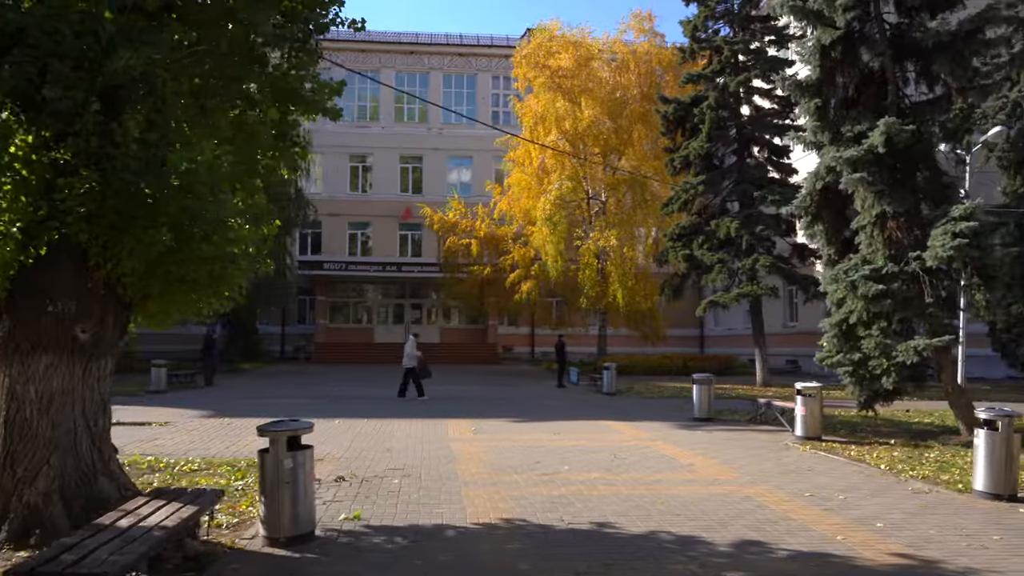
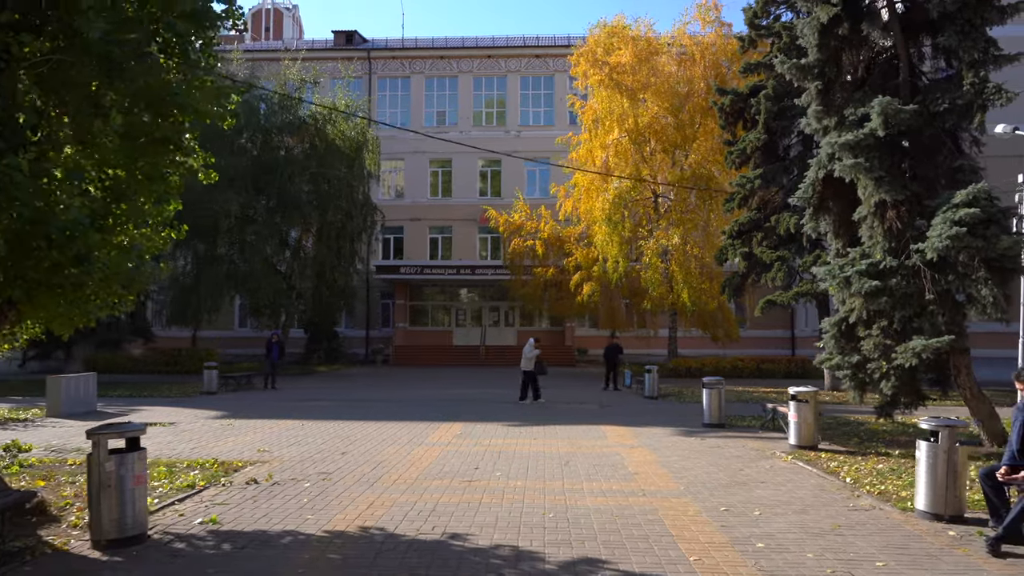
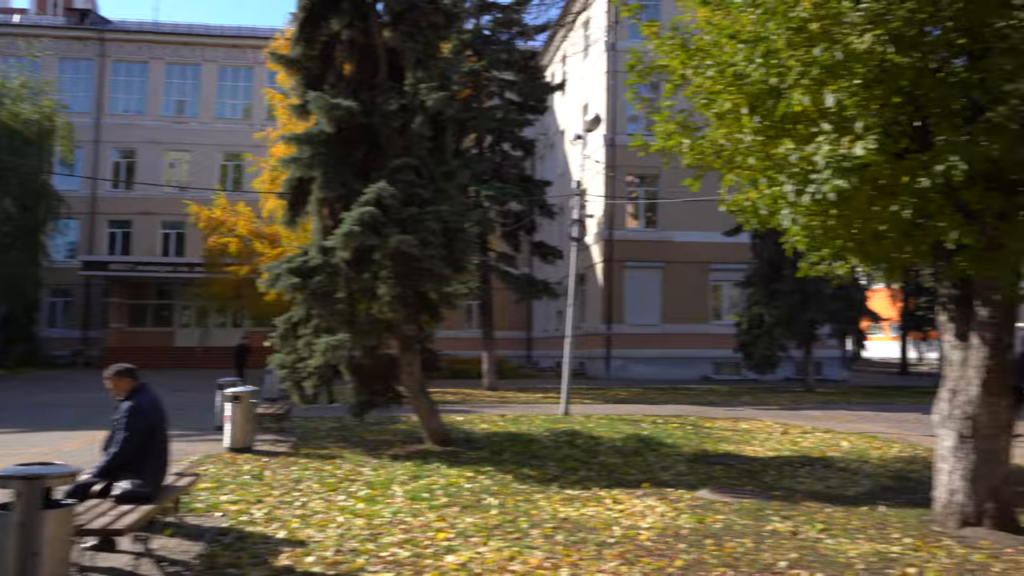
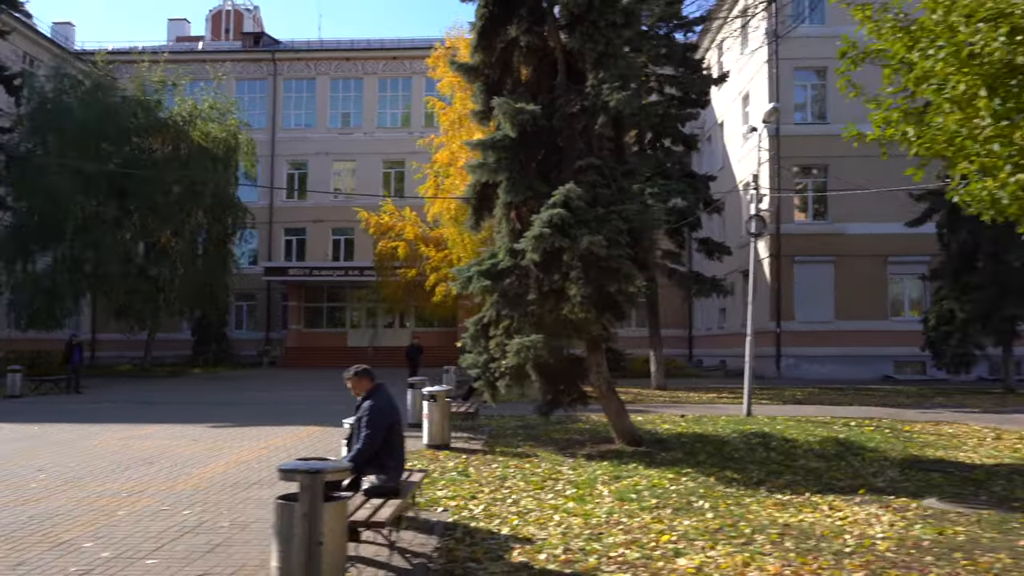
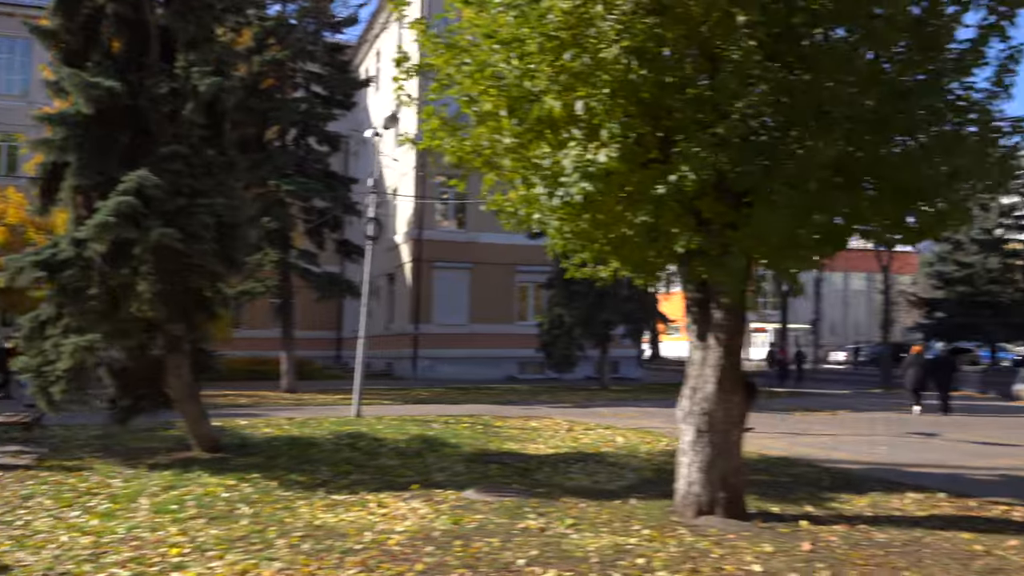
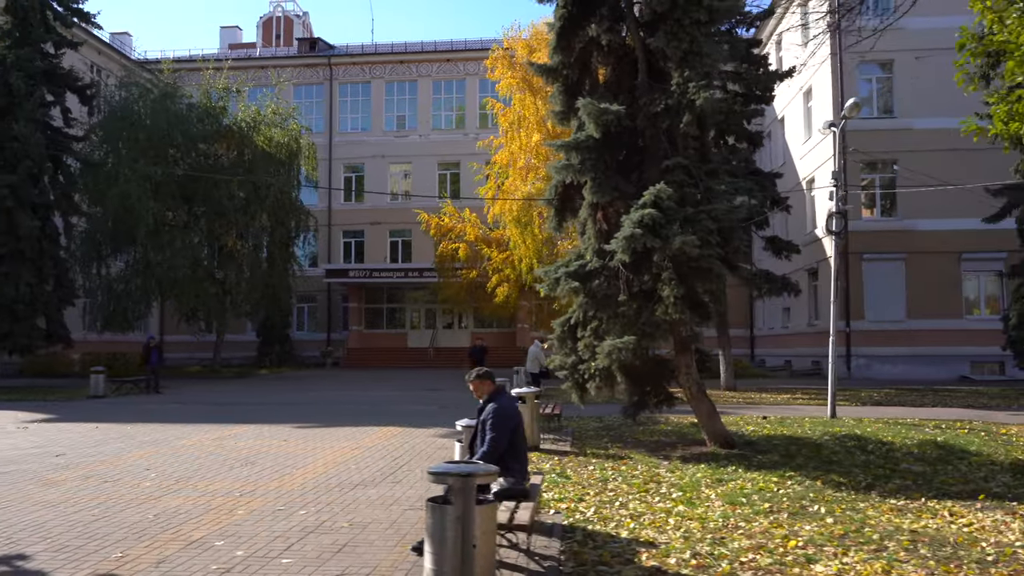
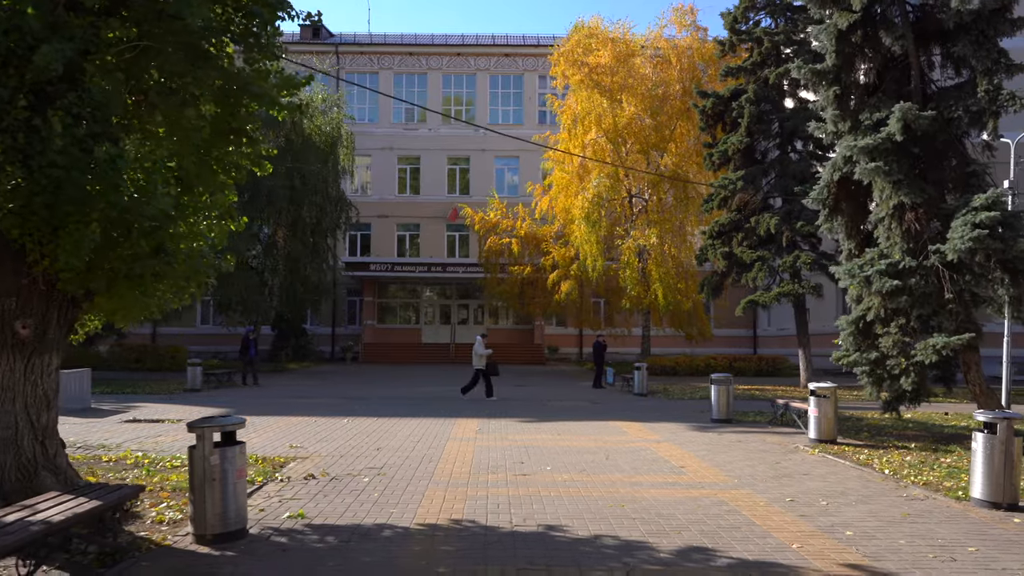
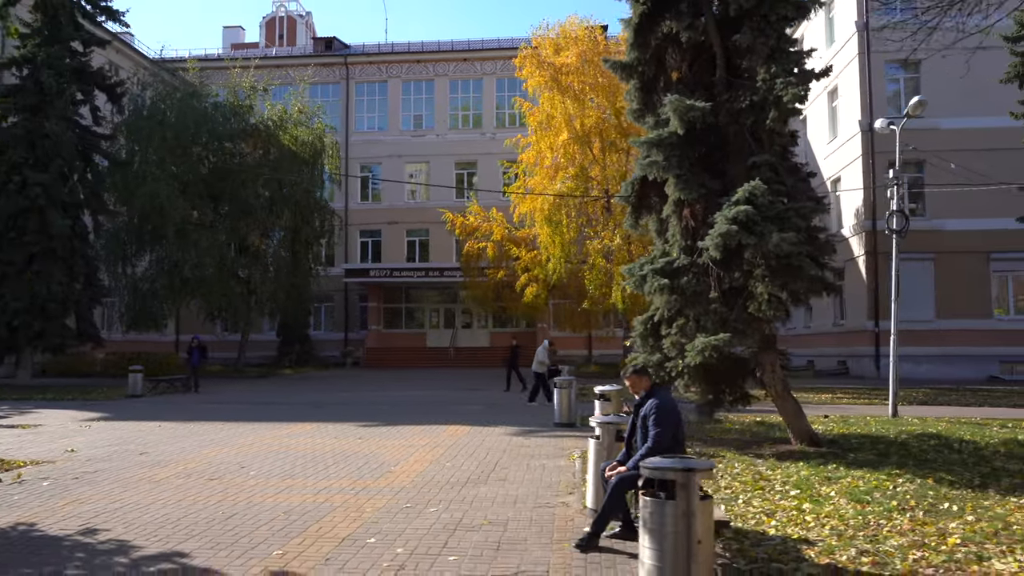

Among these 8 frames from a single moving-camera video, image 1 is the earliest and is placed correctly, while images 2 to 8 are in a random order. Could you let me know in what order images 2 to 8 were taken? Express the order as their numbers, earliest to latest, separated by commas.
7, 2, 8, 6, 4, 3, 5
